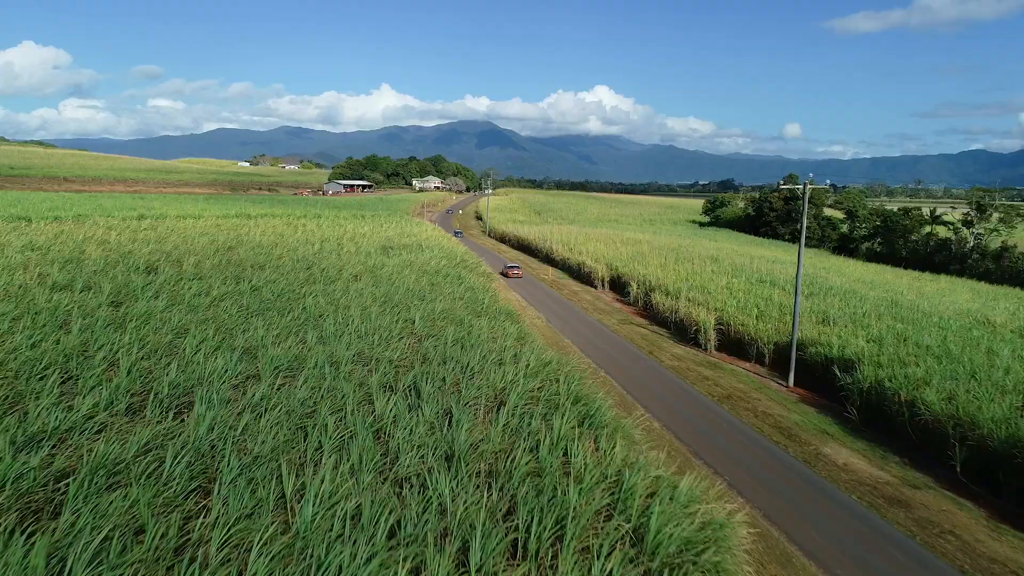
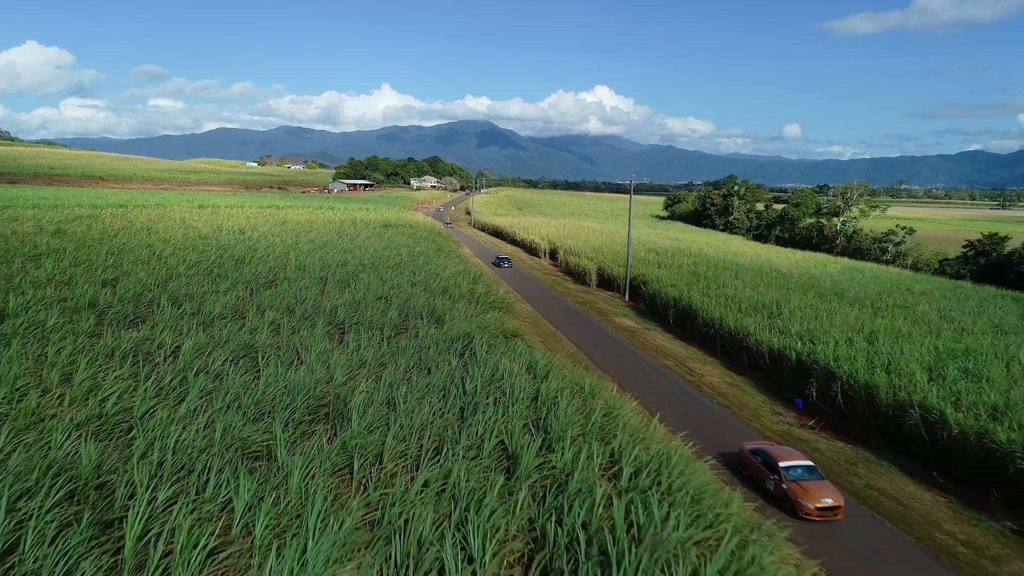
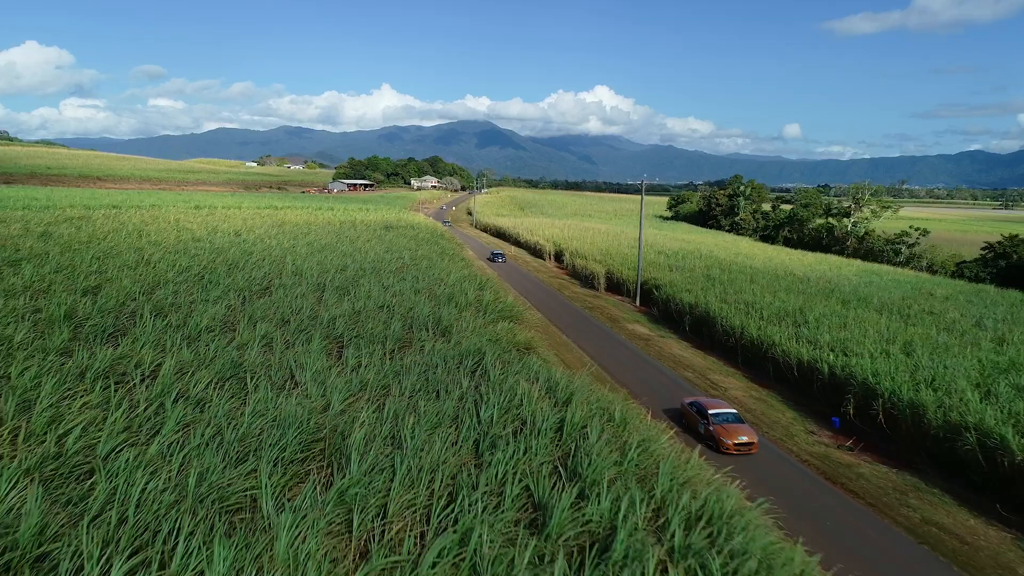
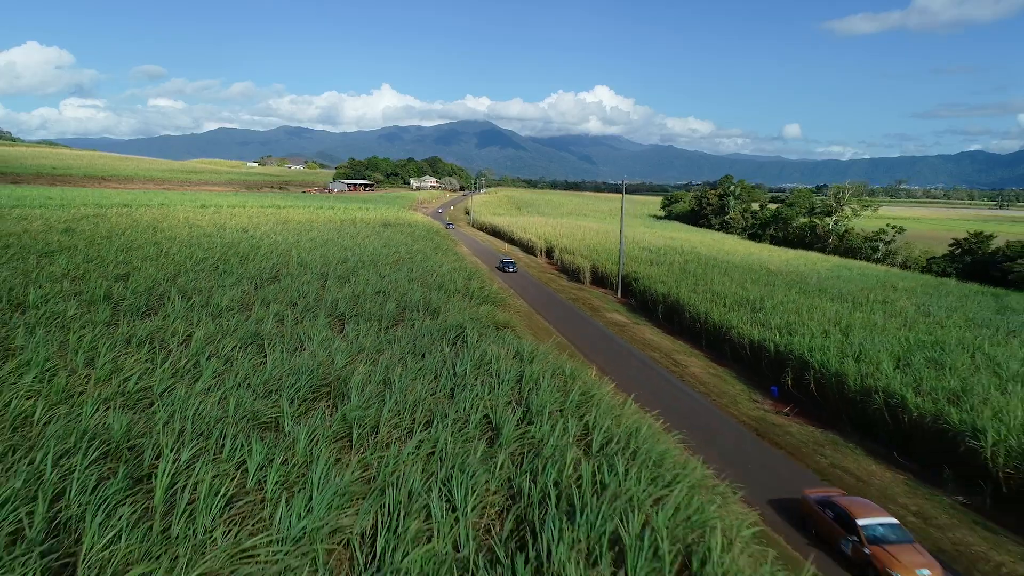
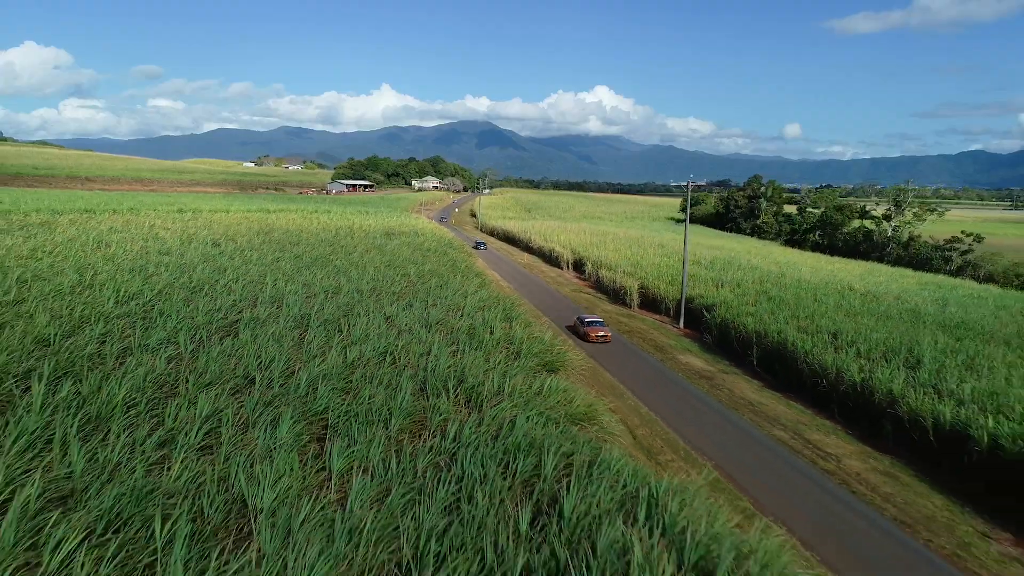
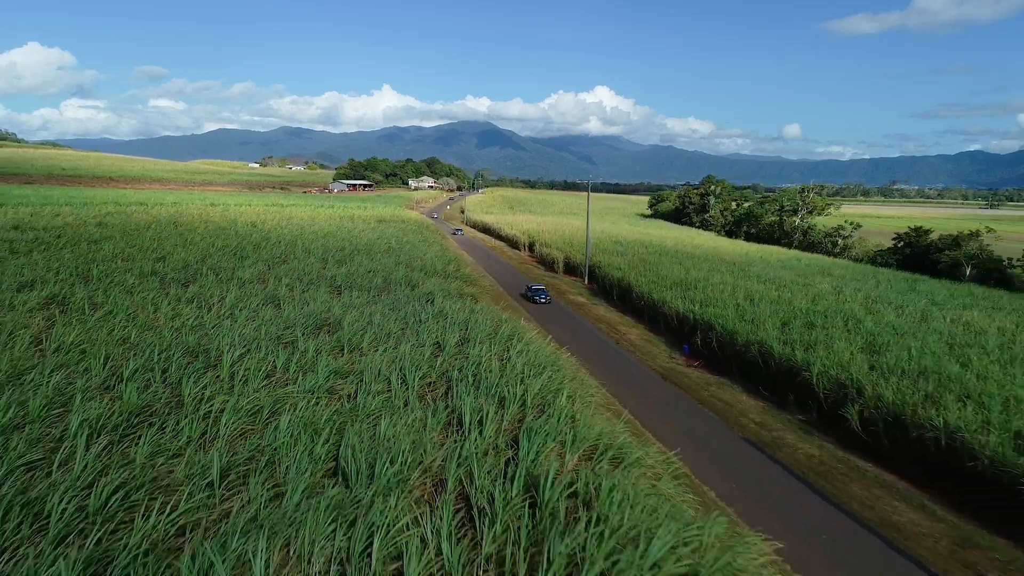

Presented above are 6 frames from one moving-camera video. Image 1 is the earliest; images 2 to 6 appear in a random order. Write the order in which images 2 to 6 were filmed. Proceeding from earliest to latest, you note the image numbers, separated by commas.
5, 3, 2, 4, 6
